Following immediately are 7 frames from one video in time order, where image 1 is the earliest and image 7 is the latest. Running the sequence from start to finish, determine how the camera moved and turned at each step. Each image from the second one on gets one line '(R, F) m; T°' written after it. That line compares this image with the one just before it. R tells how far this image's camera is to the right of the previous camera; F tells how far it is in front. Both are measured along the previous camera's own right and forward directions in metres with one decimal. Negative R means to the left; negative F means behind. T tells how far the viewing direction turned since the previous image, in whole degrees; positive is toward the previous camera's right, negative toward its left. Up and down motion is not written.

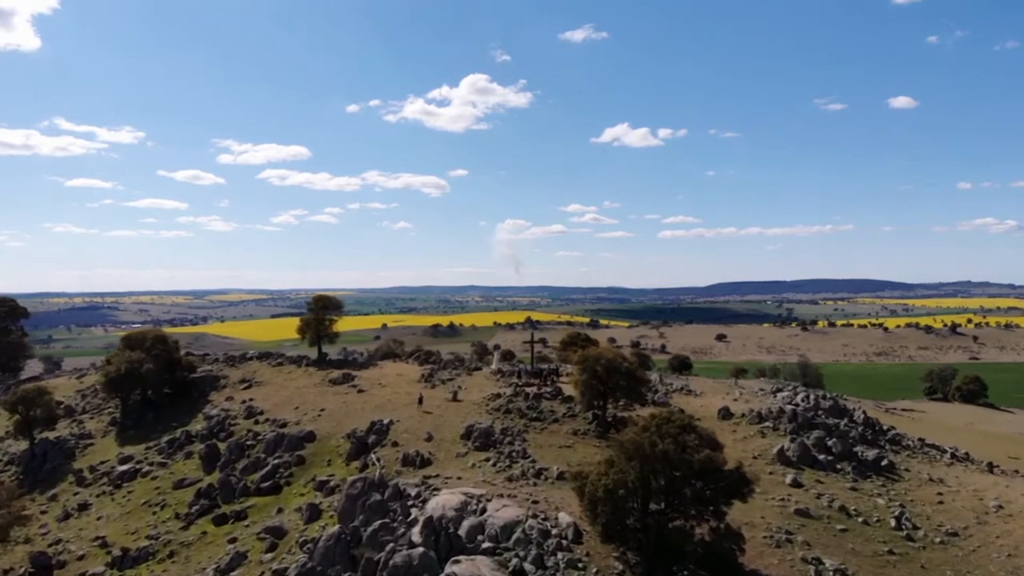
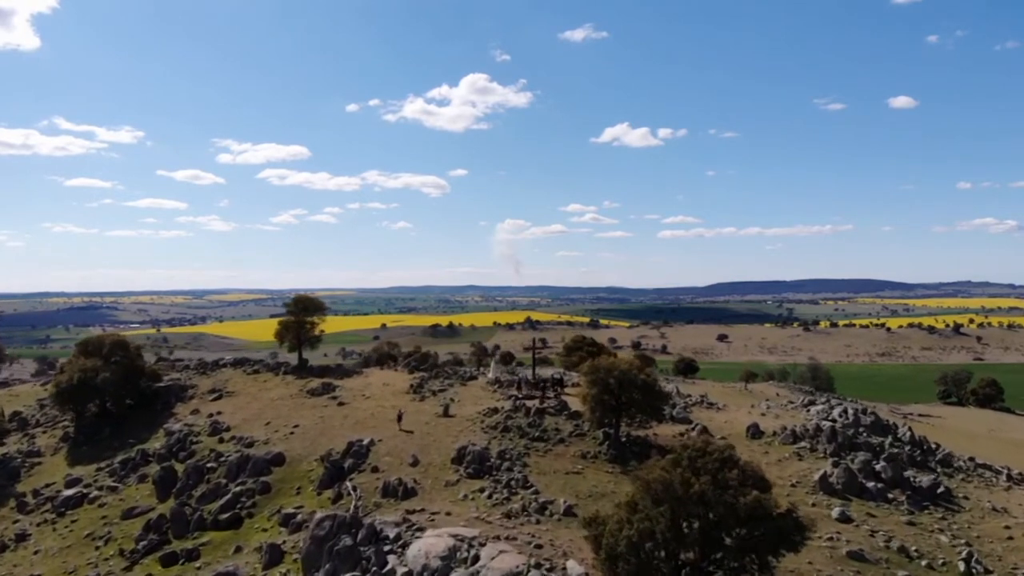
(0.0, +5.6) m; 0°
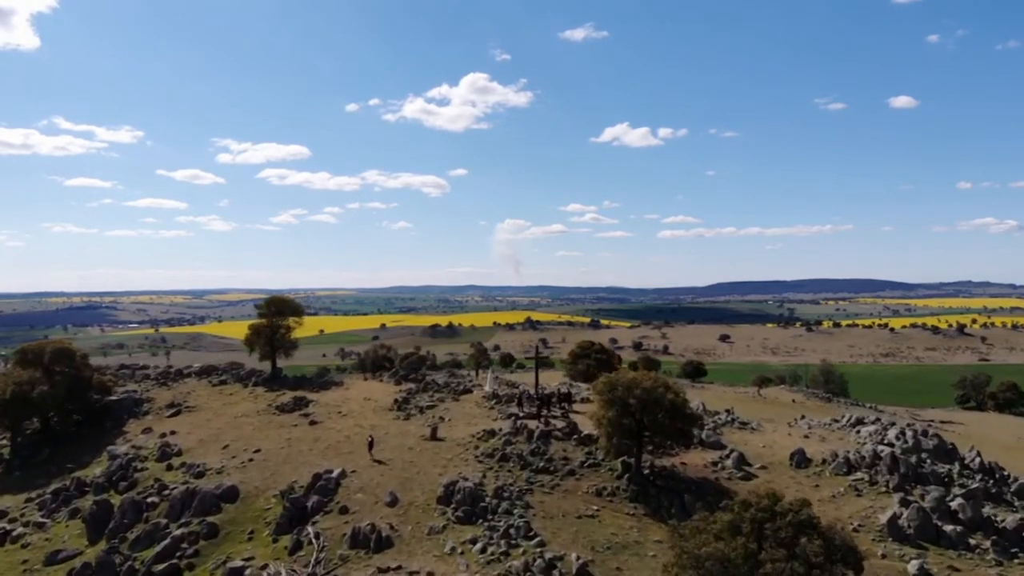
(0.0, +6.2) m; 0°
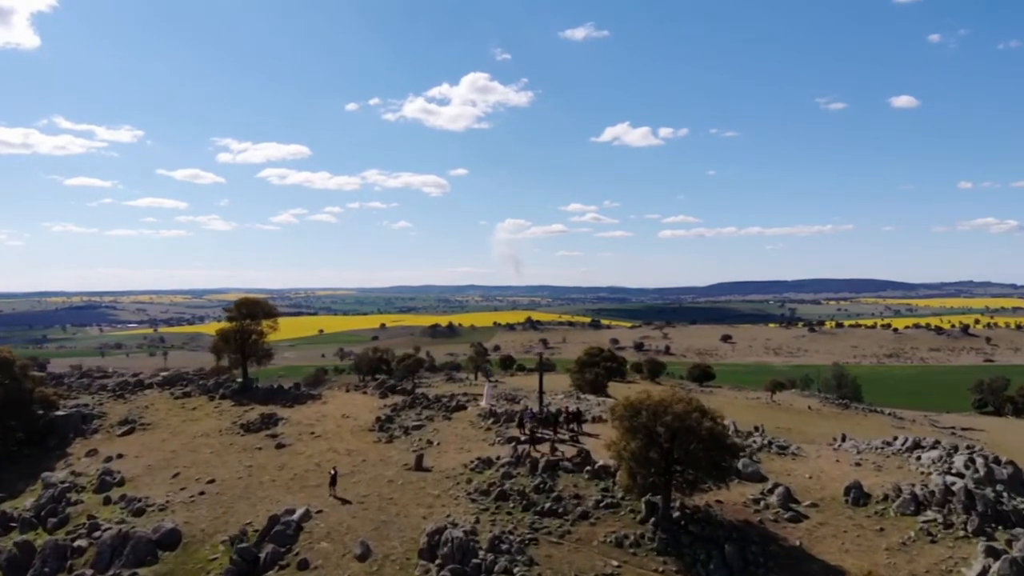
(0.0, +5.4) m; 0°
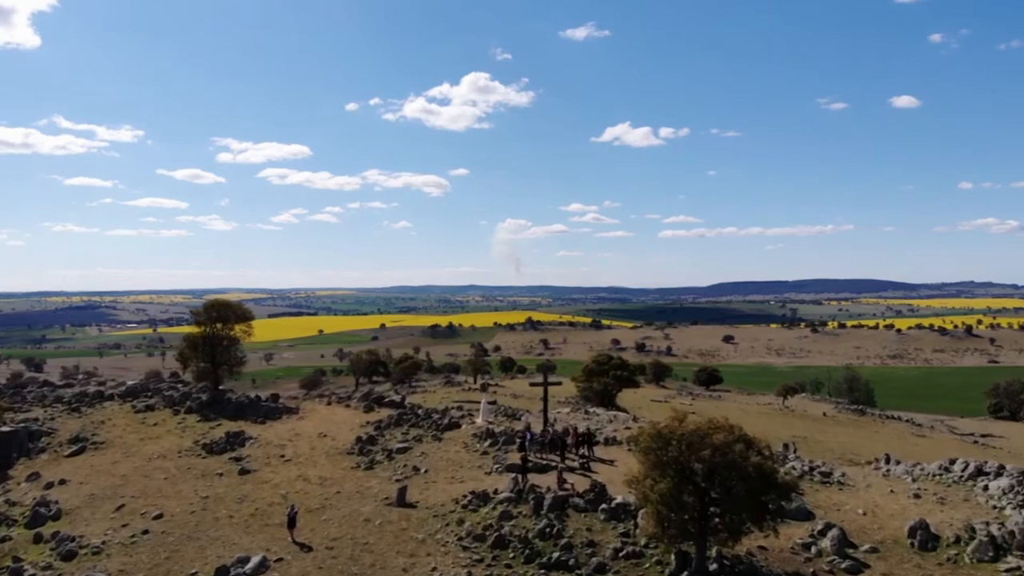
(0.0, +4.4) m; 0°
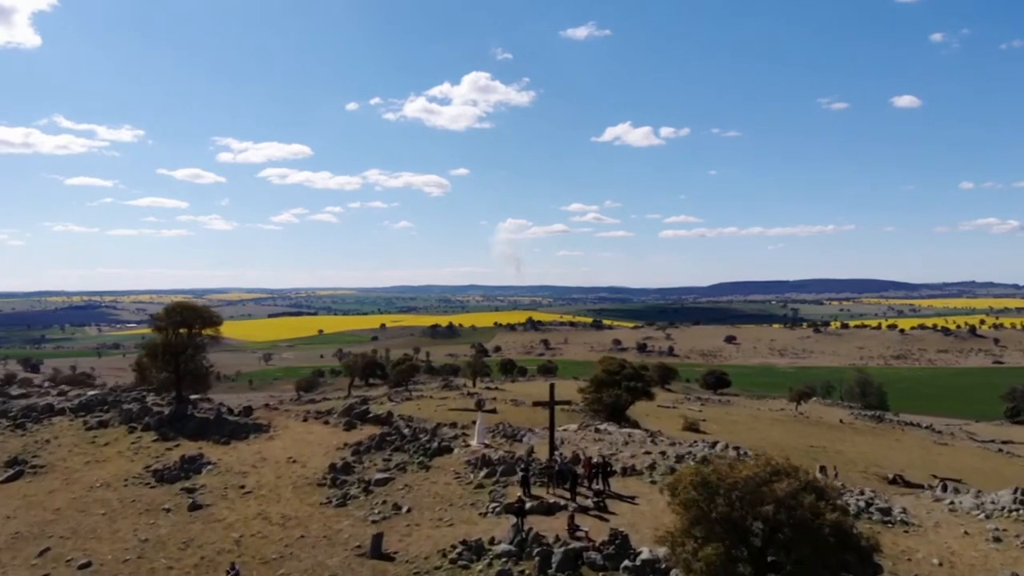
(0.0, +4.4) m; 0°
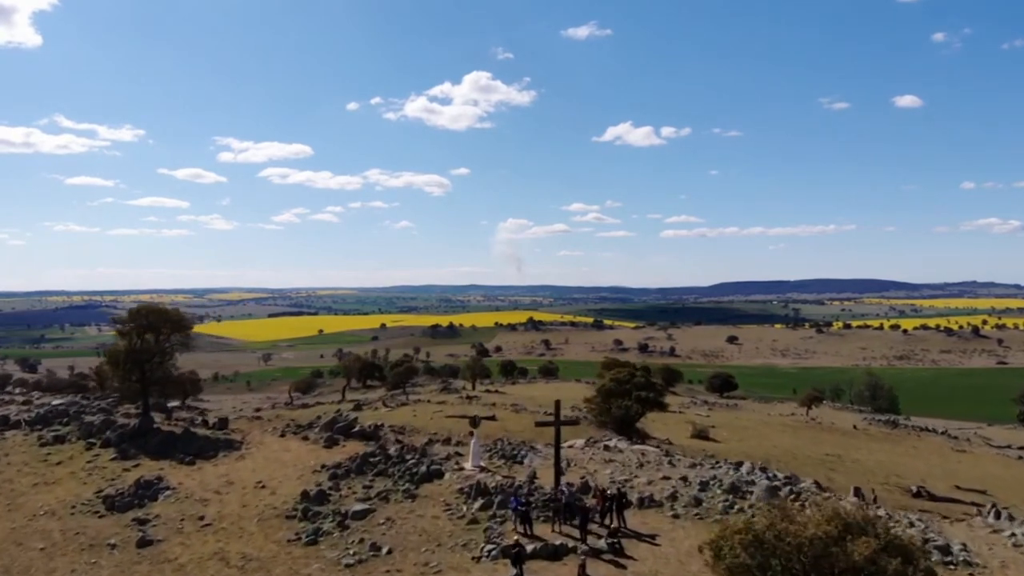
(0.0, +3.3) m; 0°
